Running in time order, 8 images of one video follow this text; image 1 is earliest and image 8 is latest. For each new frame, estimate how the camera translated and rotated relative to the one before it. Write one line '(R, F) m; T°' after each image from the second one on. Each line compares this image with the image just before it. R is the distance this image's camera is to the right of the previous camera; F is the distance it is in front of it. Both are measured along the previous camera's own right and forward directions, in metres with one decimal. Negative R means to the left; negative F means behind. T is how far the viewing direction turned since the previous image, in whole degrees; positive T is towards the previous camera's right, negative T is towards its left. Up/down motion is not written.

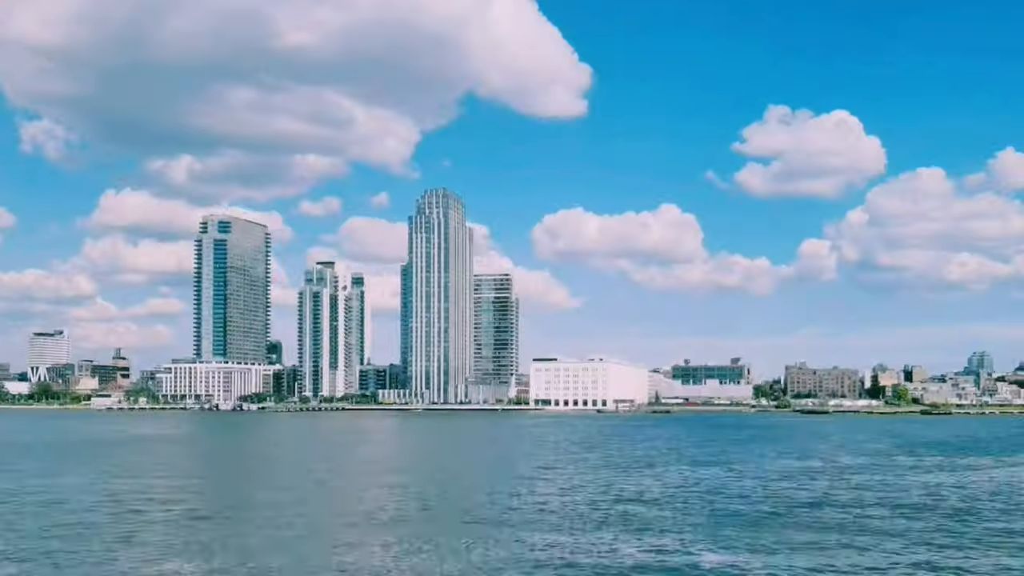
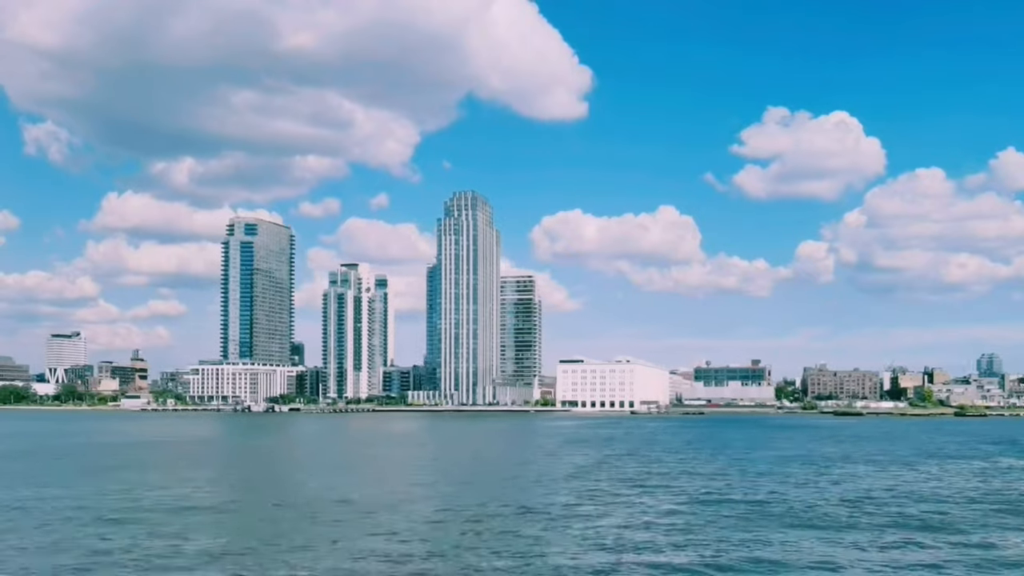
(-3.9, -0.8) m; 0°
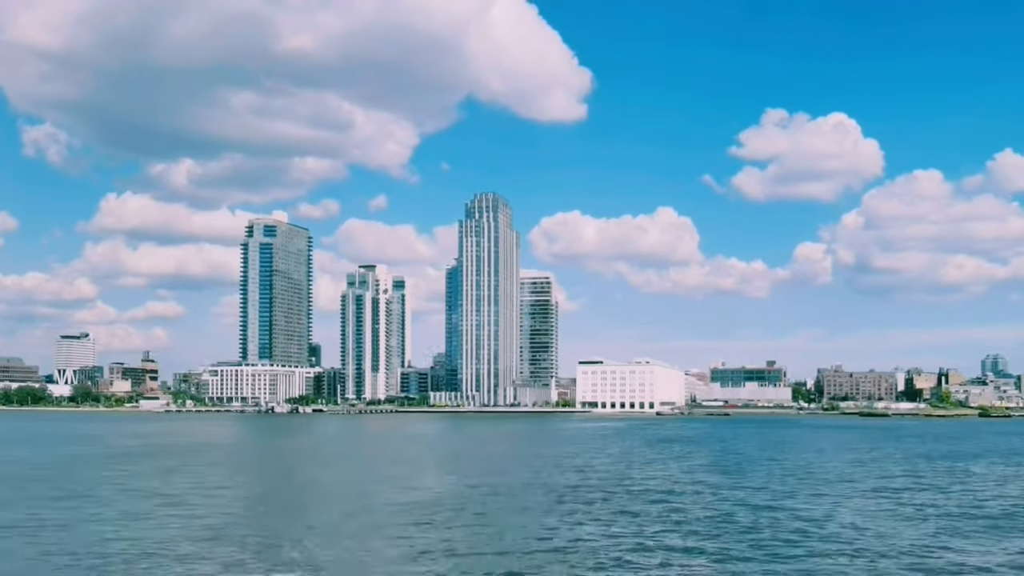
(-3.1, -0.4) m; 0°
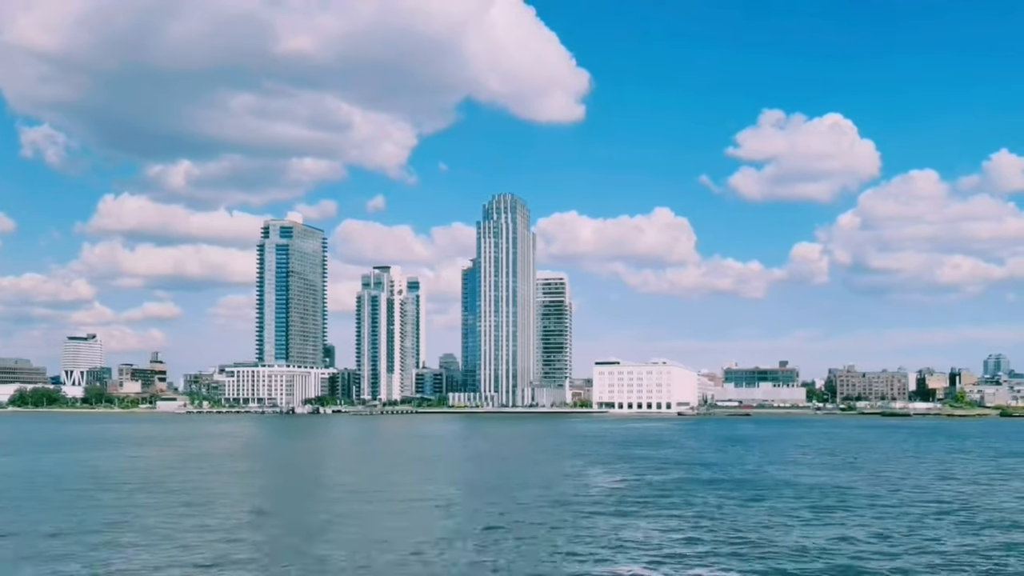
(-2.8, -0.4) m; 0°
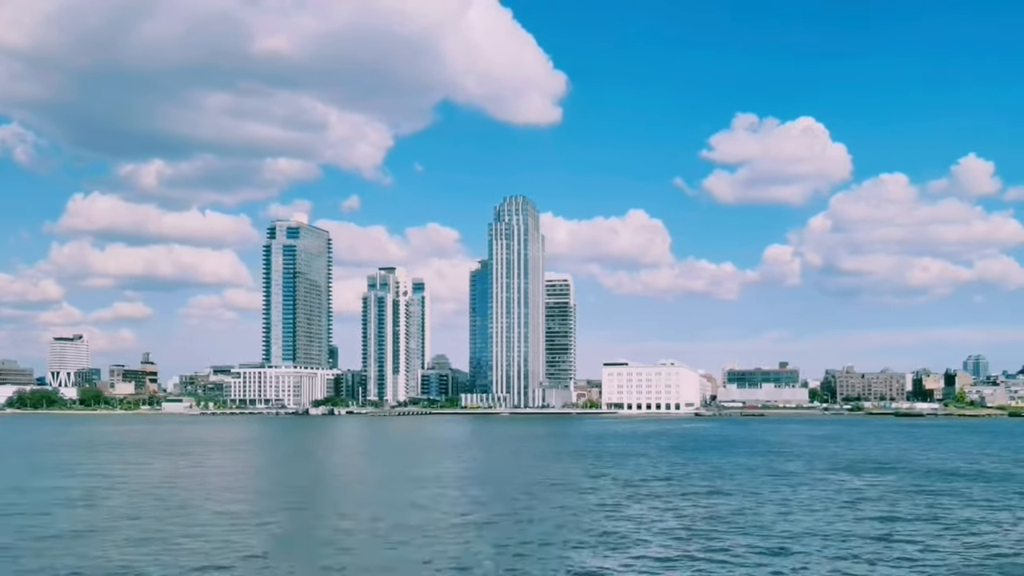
(-5.0, -0.5) m; +2°
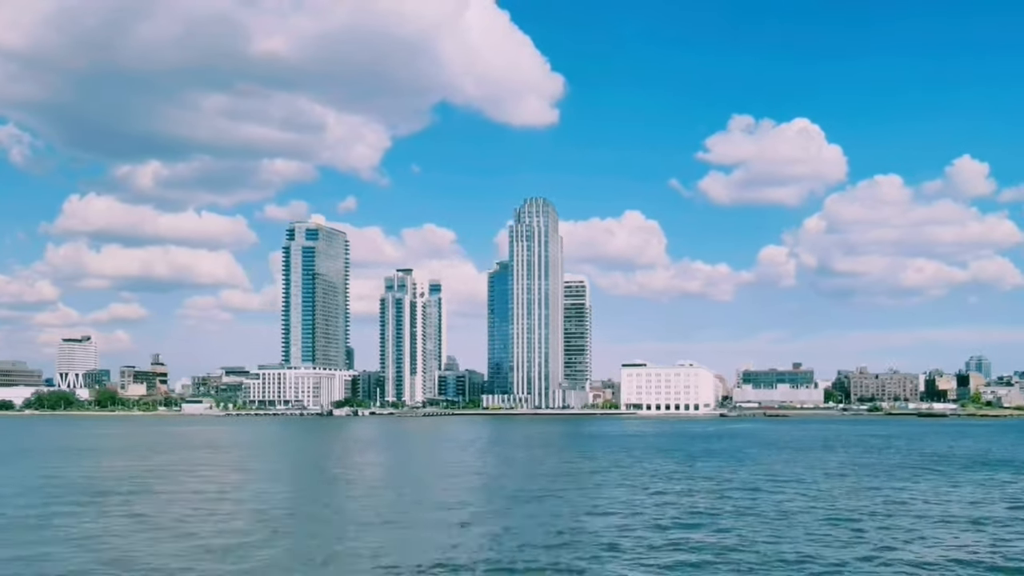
(-3.4, -0.7) m; 0°
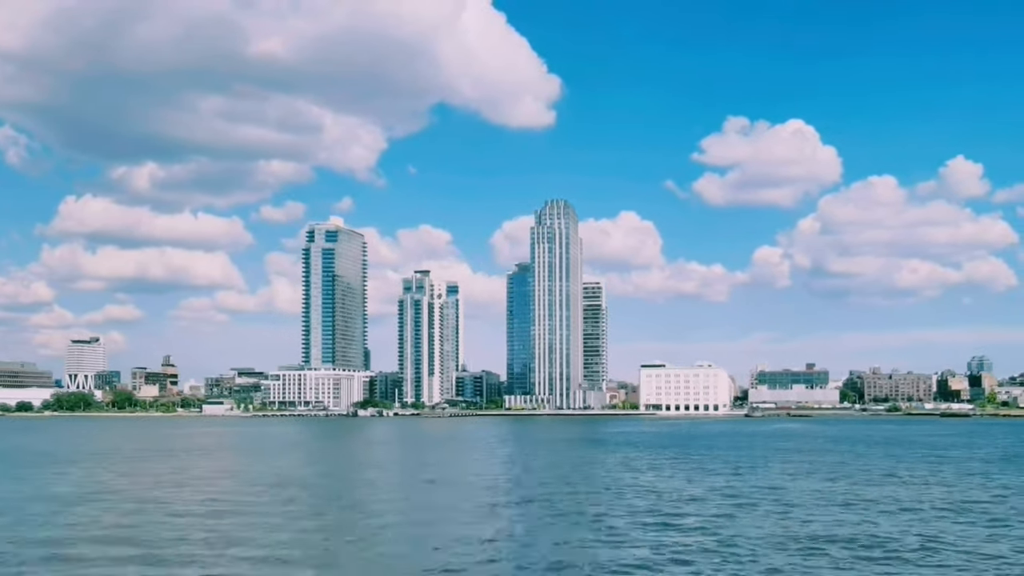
(-3.6, -0.9) m; 0°
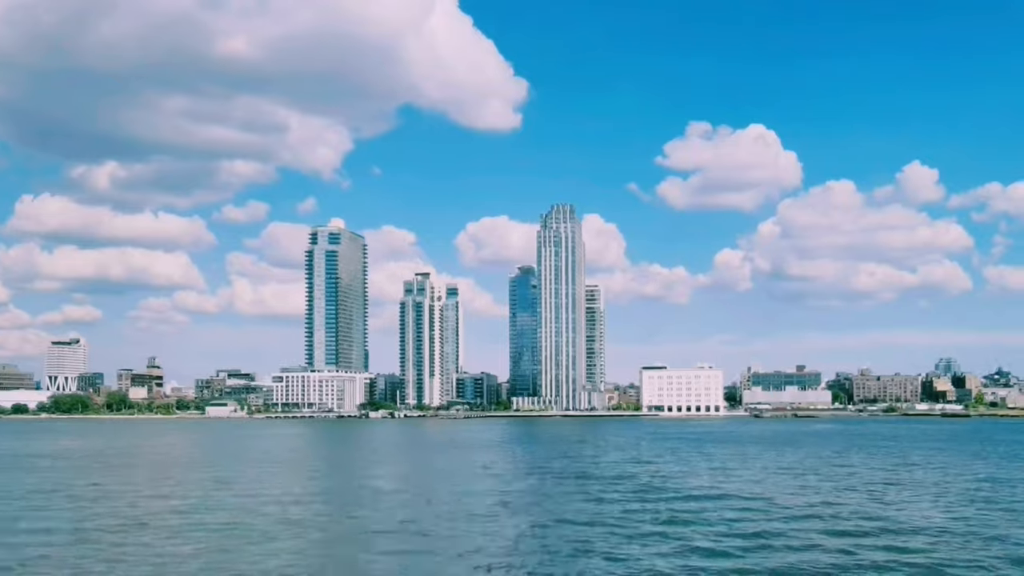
(-6.0, -1.4) m; +2°
